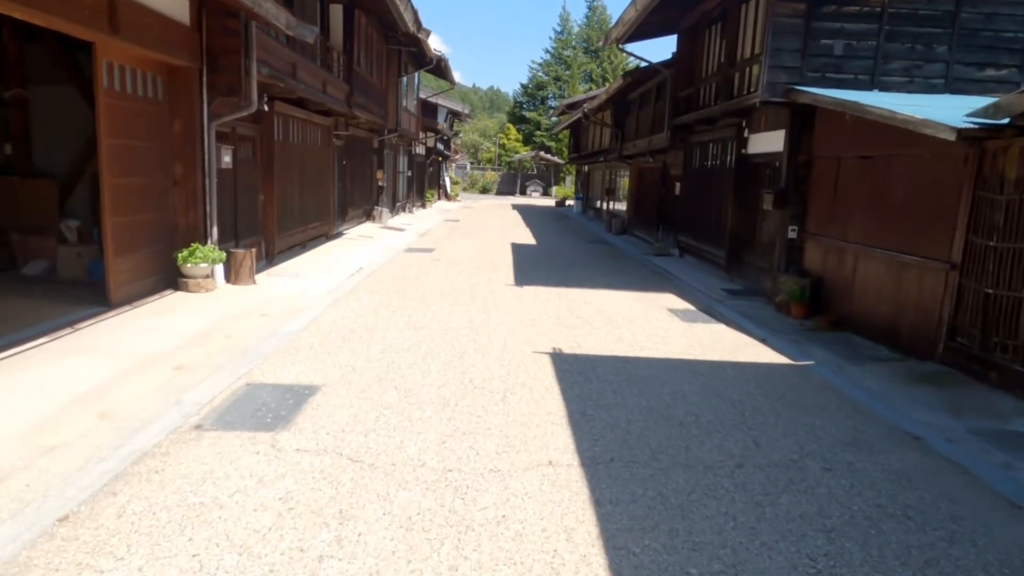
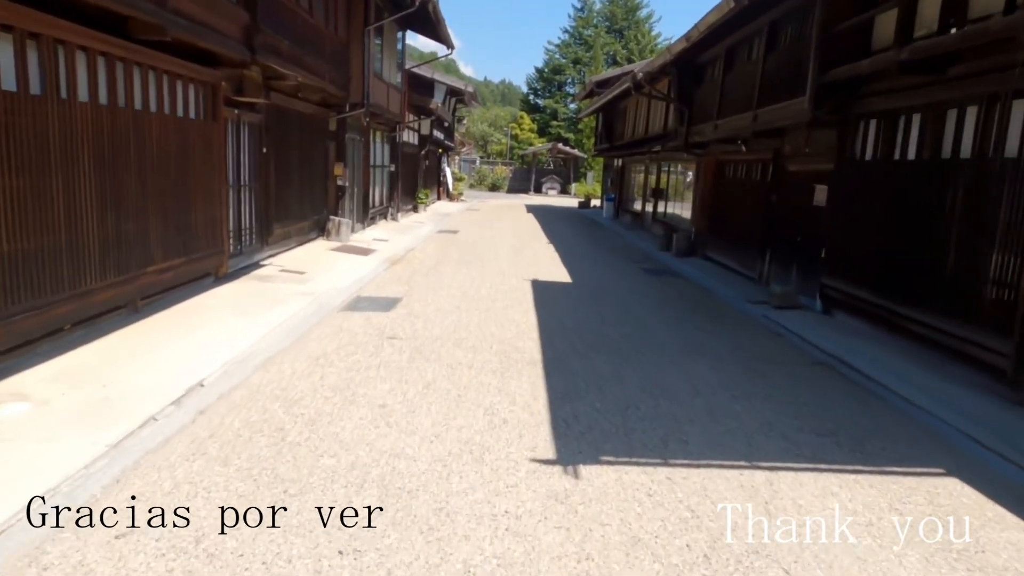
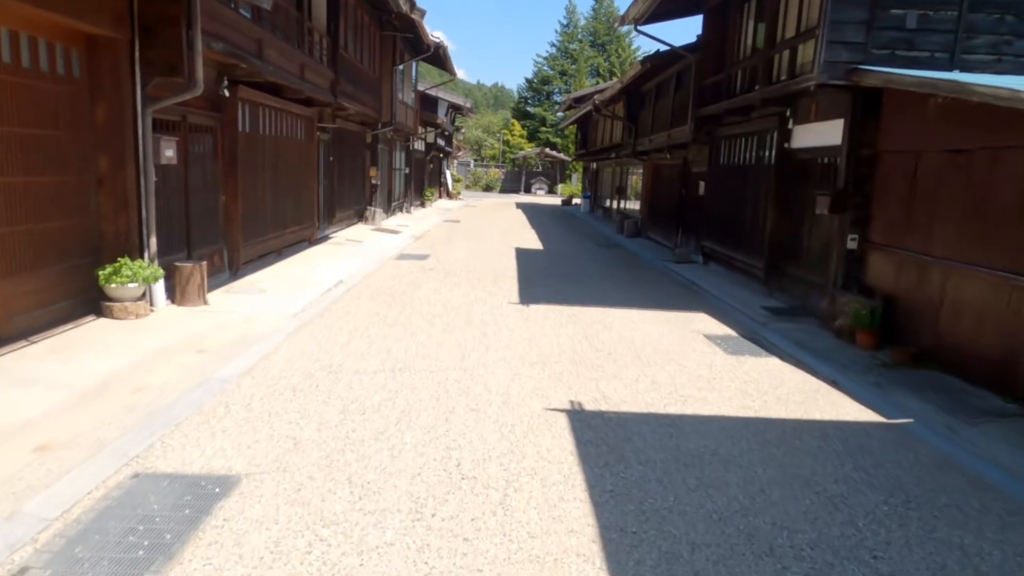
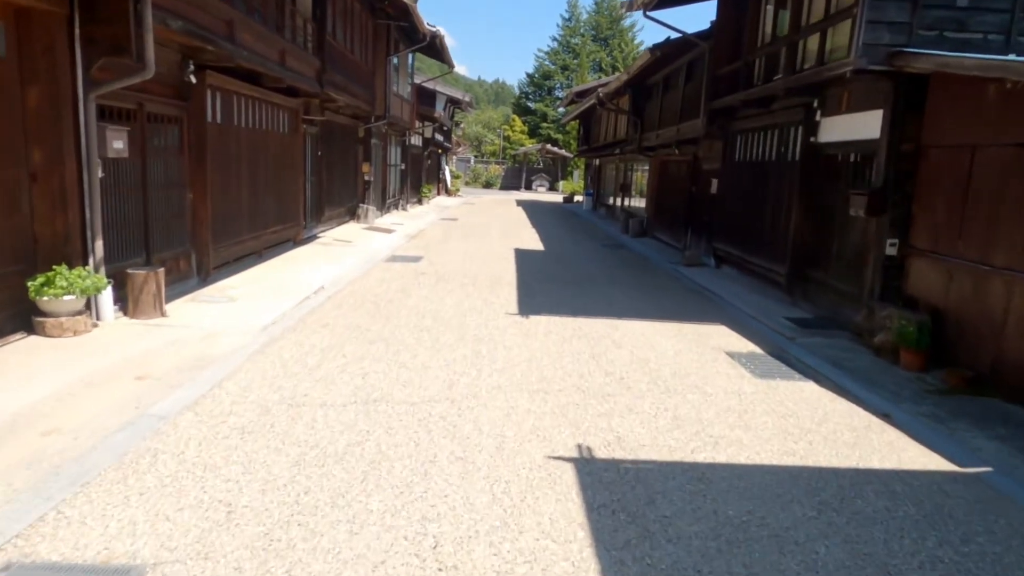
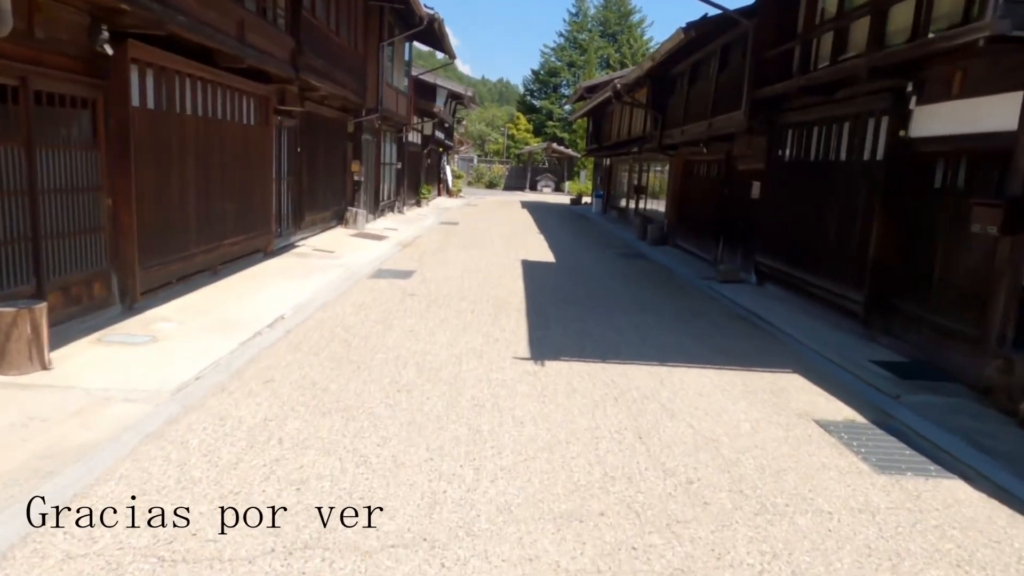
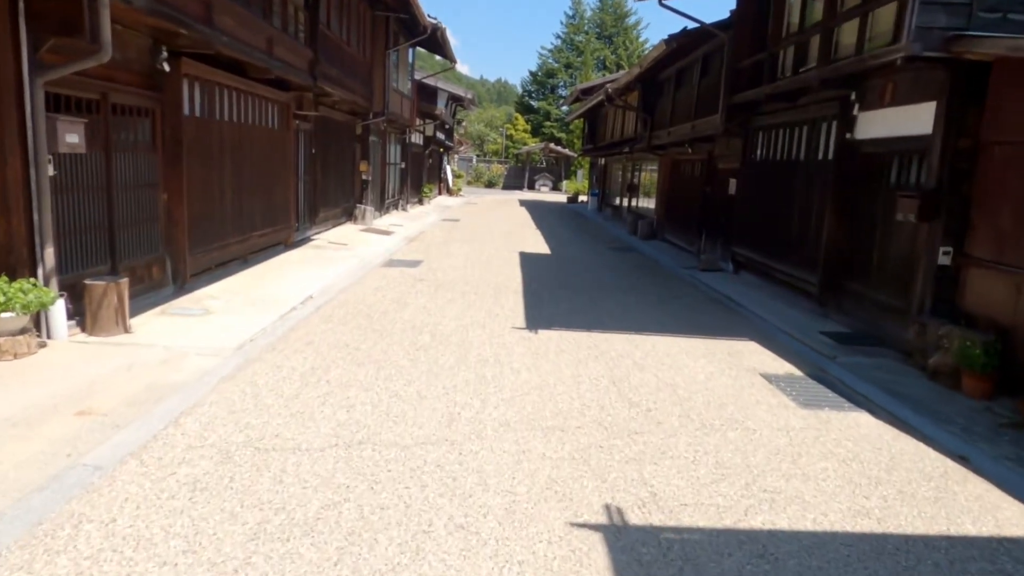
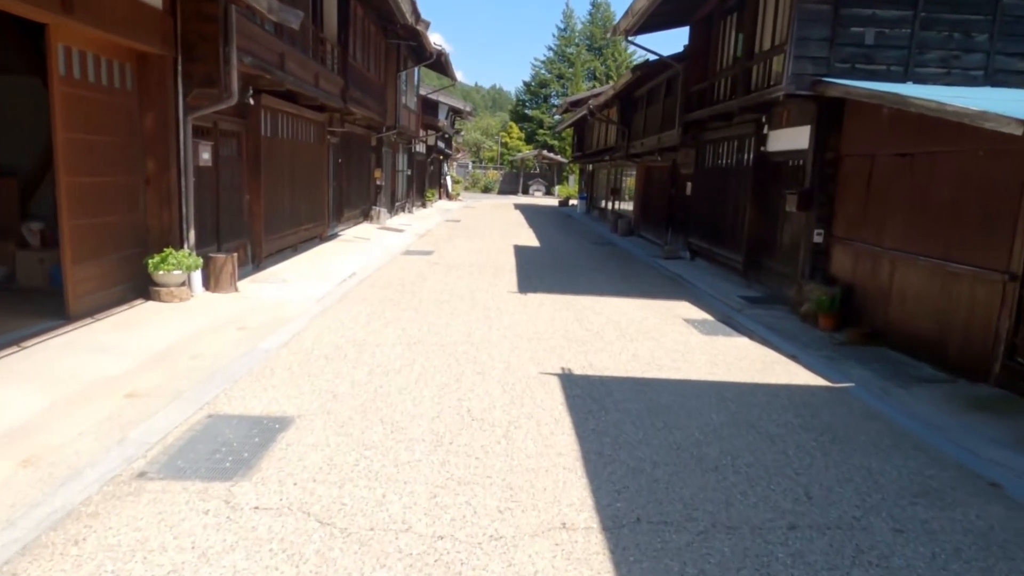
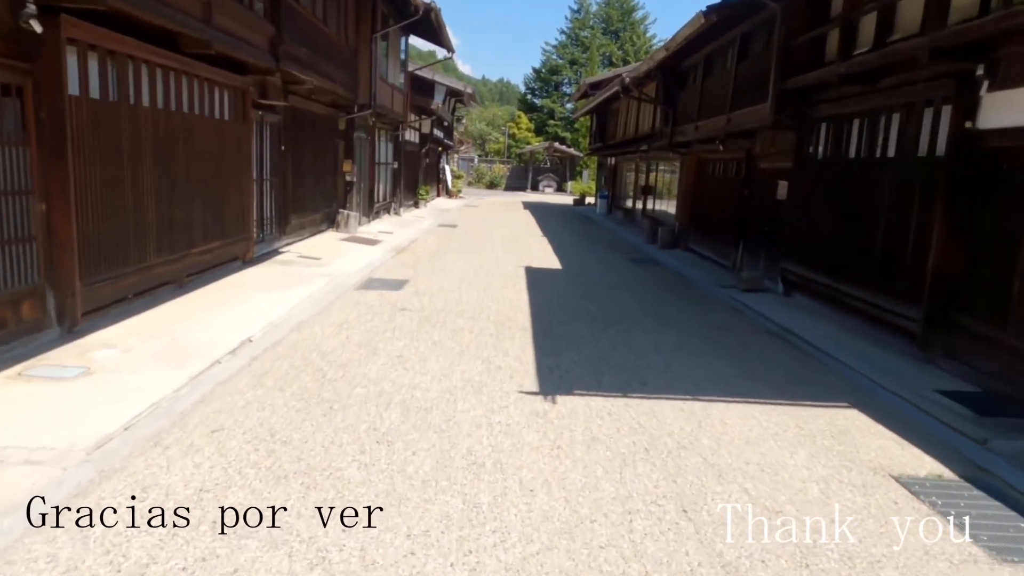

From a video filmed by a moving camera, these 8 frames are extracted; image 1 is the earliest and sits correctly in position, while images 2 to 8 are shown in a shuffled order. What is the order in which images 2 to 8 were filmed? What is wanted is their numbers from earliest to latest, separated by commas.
7, 3, 4, 6, 5, 8, 2
